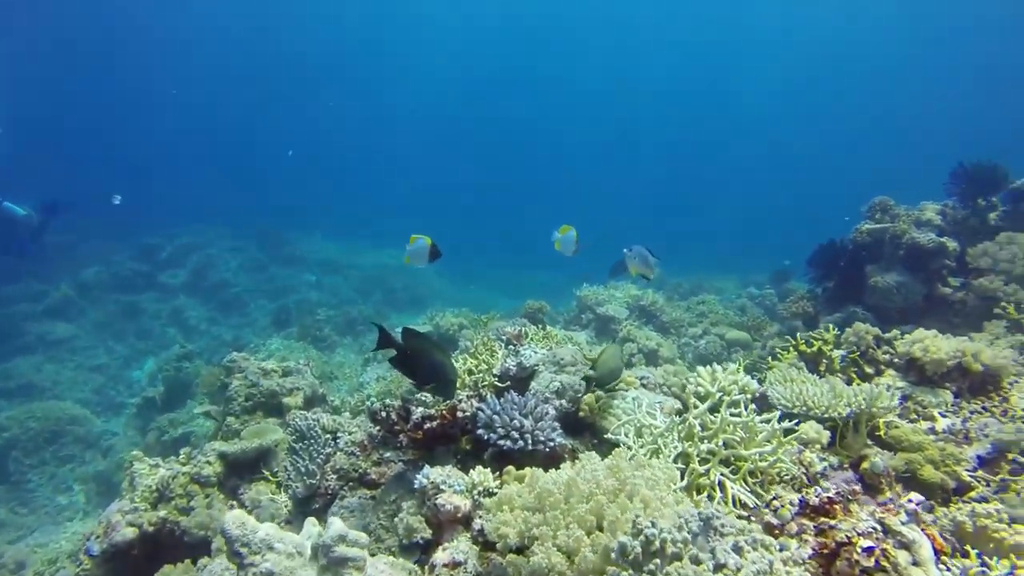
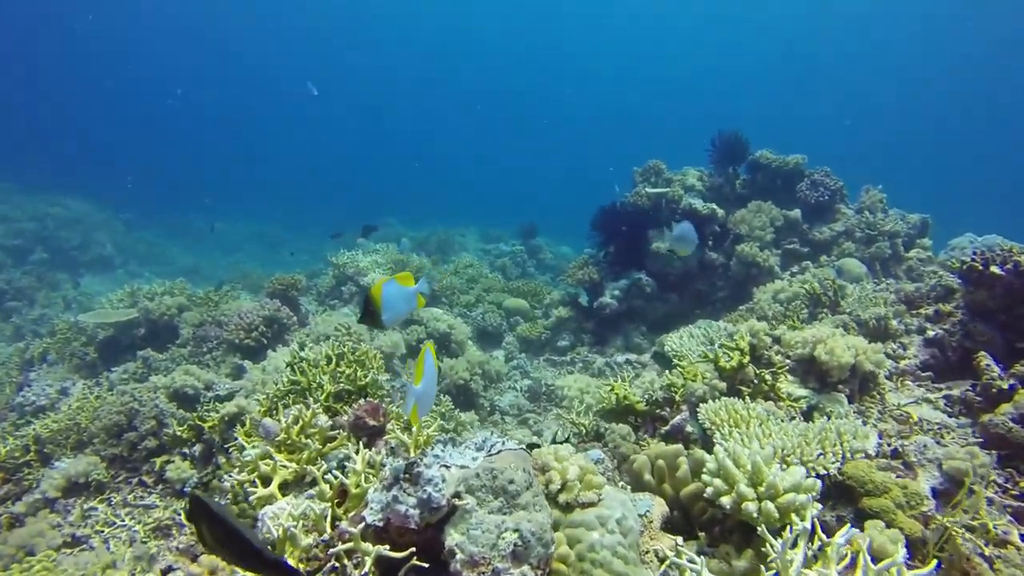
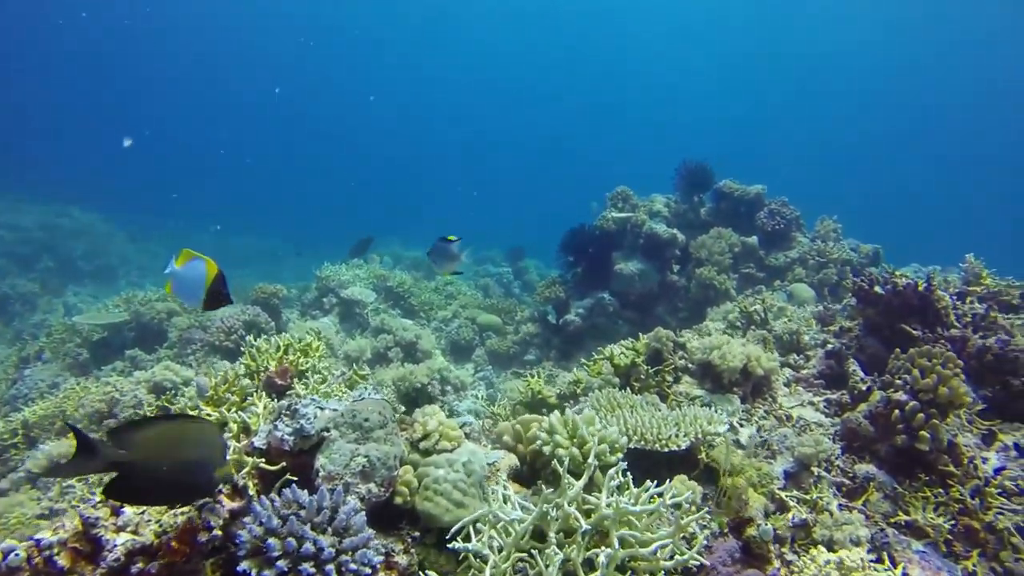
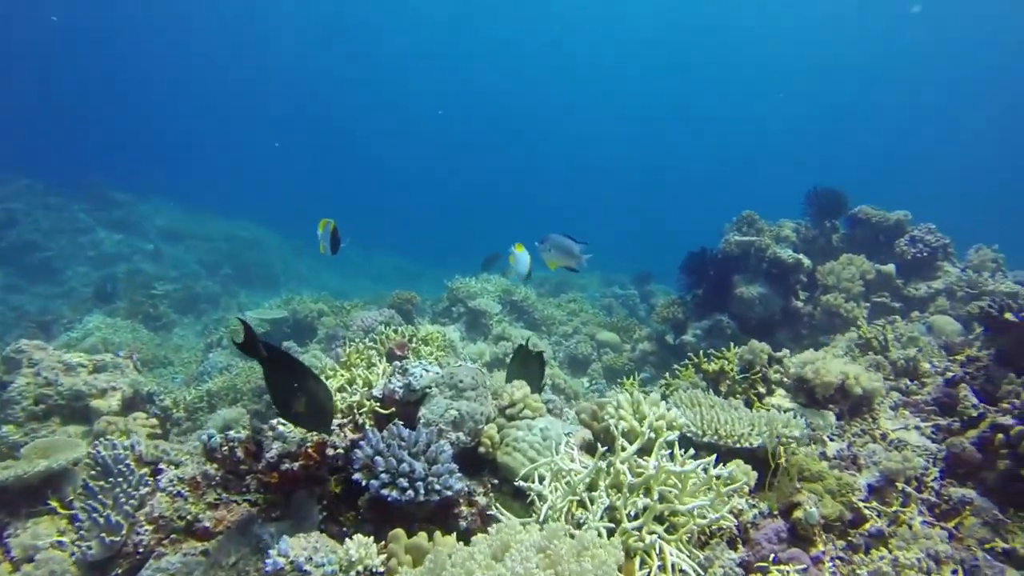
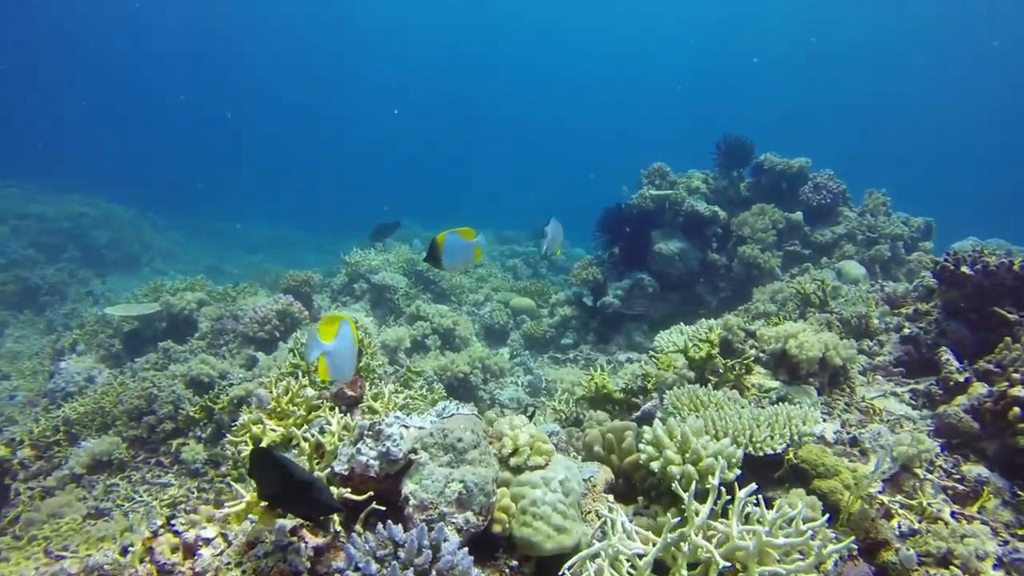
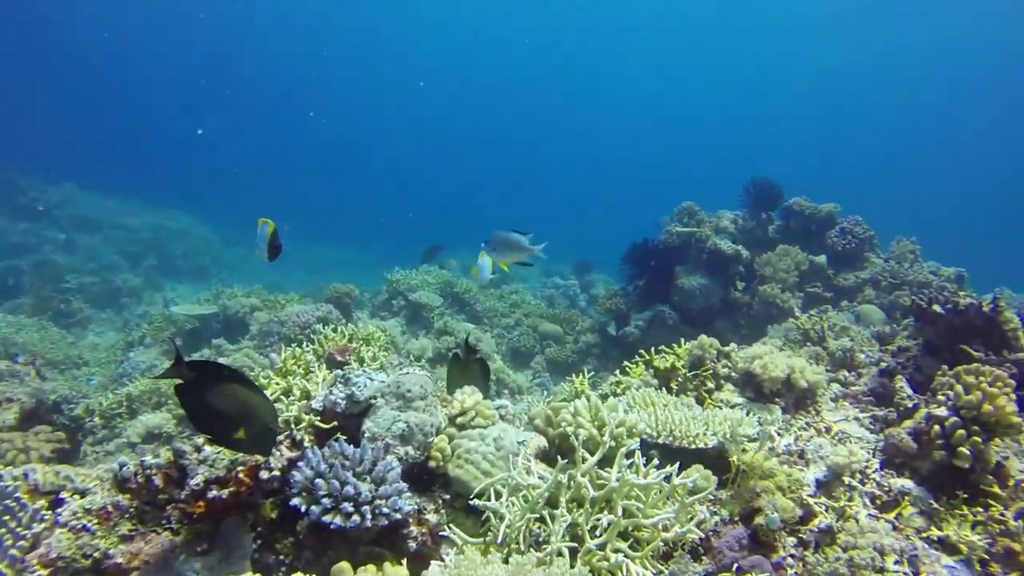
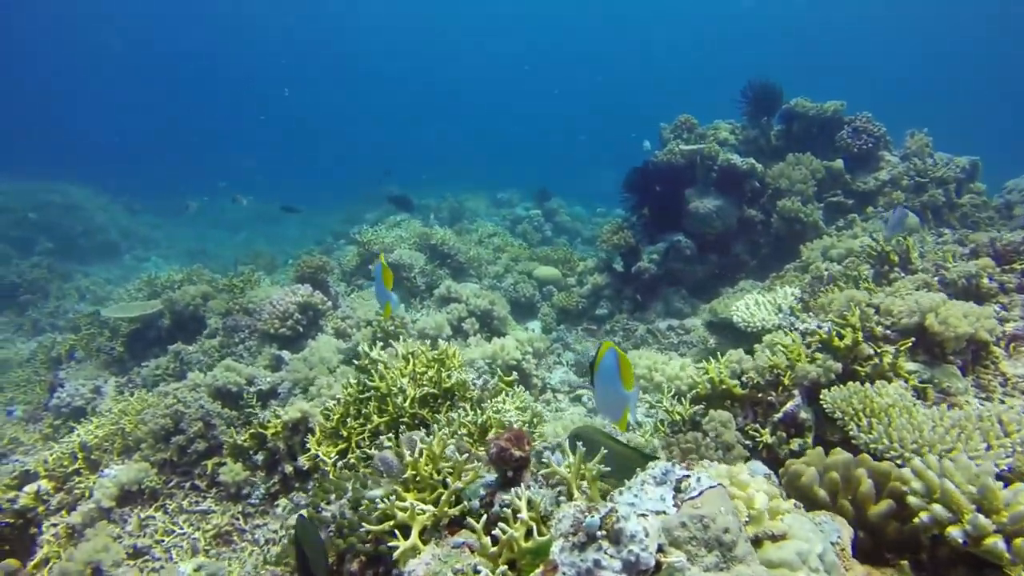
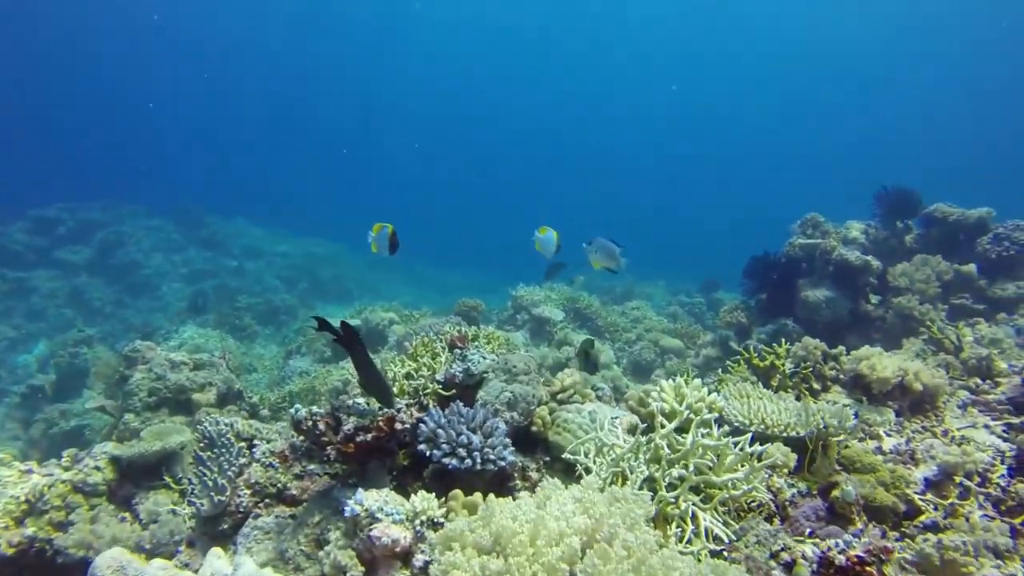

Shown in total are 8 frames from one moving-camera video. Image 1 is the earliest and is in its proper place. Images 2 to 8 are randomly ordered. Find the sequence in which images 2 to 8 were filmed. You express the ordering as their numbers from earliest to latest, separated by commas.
8, 4, 6, 3, 5, 2, 7
